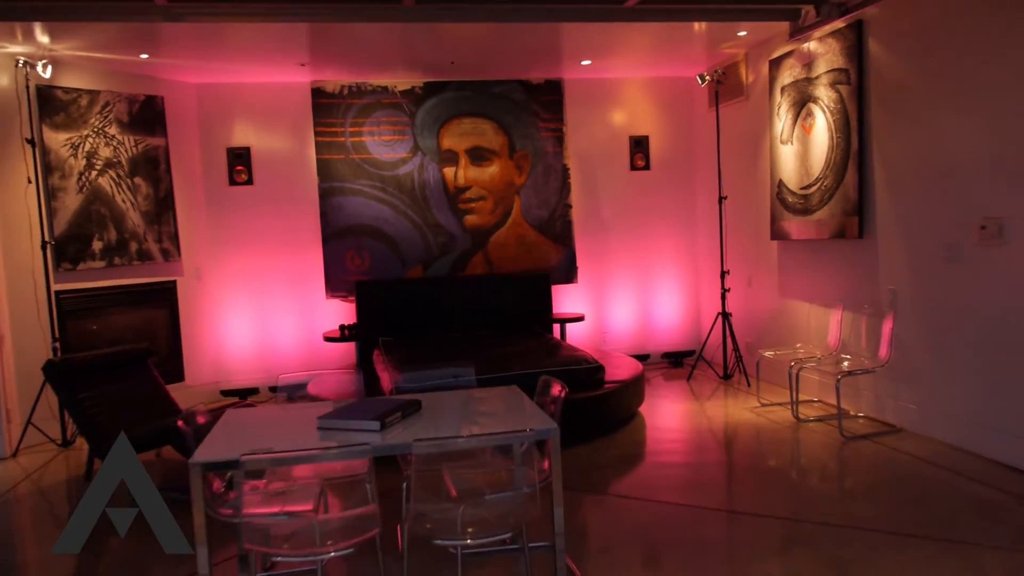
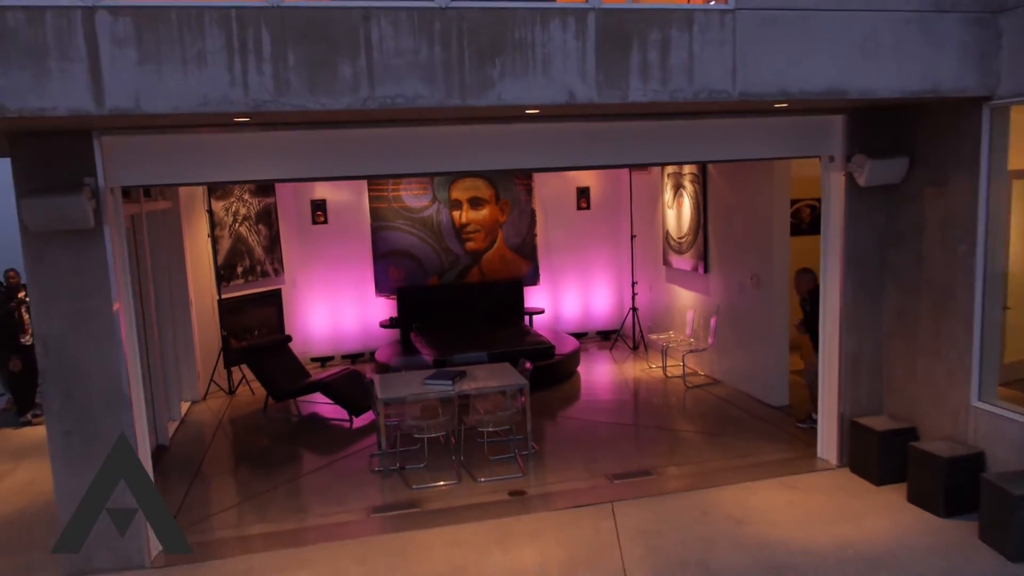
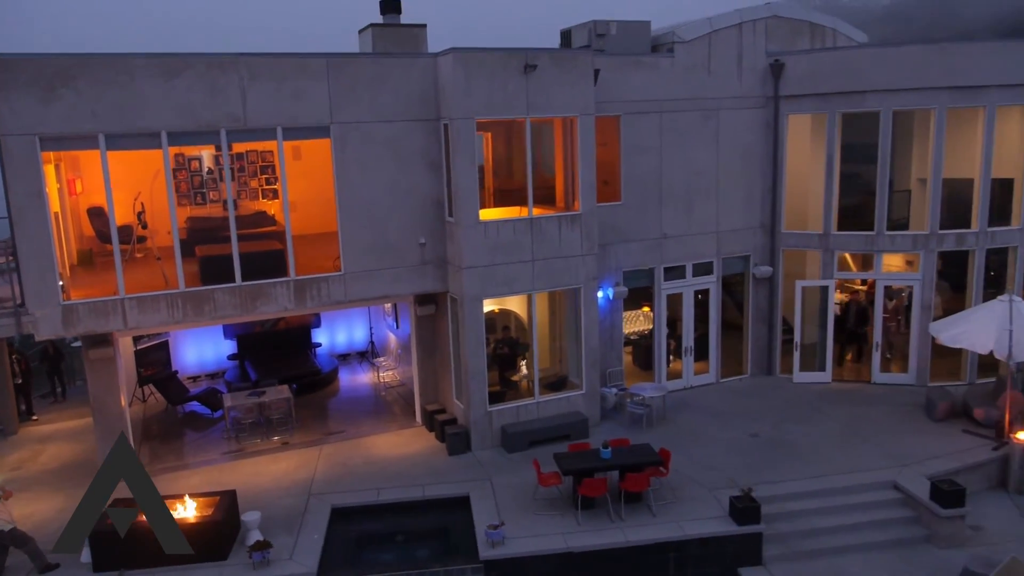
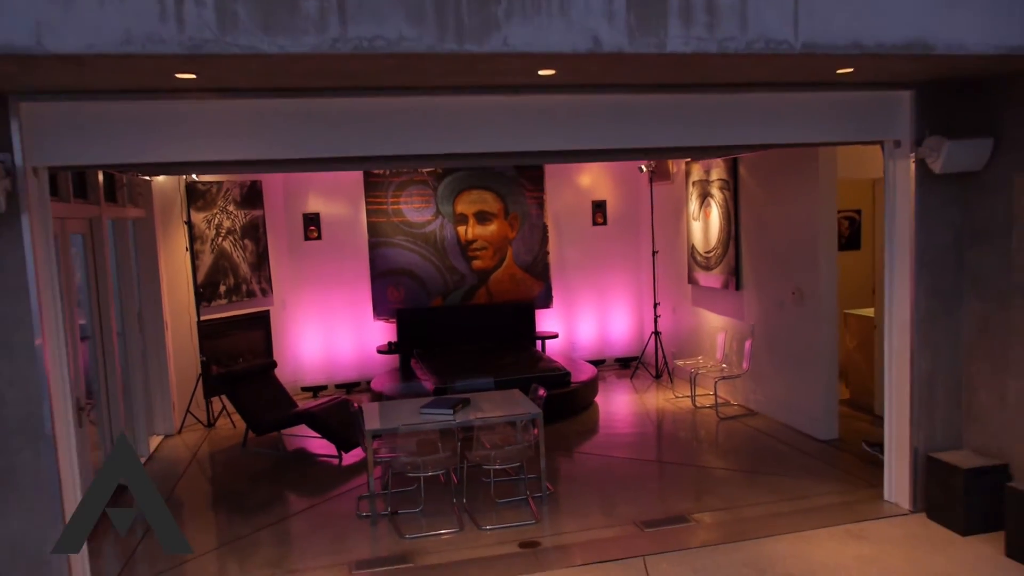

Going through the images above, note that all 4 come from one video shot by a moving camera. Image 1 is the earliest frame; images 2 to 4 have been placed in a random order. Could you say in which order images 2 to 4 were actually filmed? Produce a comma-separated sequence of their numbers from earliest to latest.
4, 2, 3
